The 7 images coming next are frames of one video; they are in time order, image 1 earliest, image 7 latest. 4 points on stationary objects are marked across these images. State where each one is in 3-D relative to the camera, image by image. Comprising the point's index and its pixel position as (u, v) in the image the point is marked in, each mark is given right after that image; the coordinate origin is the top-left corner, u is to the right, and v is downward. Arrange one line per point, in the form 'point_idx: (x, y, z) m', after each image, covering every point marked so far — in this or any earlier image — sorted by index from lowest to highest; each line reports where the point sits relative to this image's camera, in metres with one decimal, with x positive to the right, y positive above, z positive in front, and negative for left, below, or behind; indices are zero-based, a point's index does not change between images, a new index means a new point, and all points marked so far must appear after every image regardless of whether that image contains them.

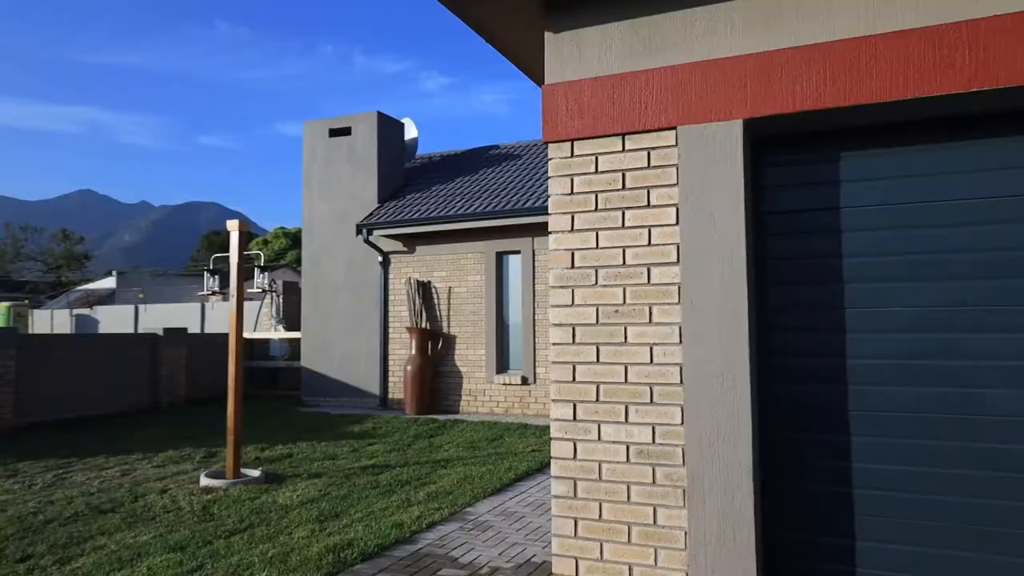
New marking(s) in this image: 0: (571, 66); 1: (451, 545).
0: (+0.3, +1.3, +4.3) m
1: (-0.5, -2.0, +5.8) m
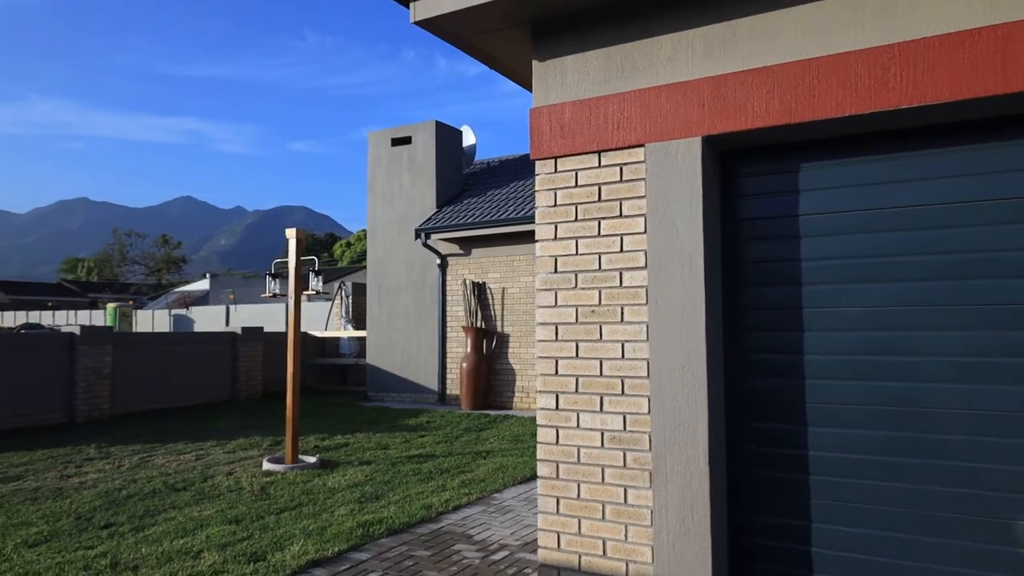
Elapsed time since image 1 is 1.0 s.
0: (+0.3, +1.3, +4.8) m
1: (-0.4, -2.0, +6.4) m
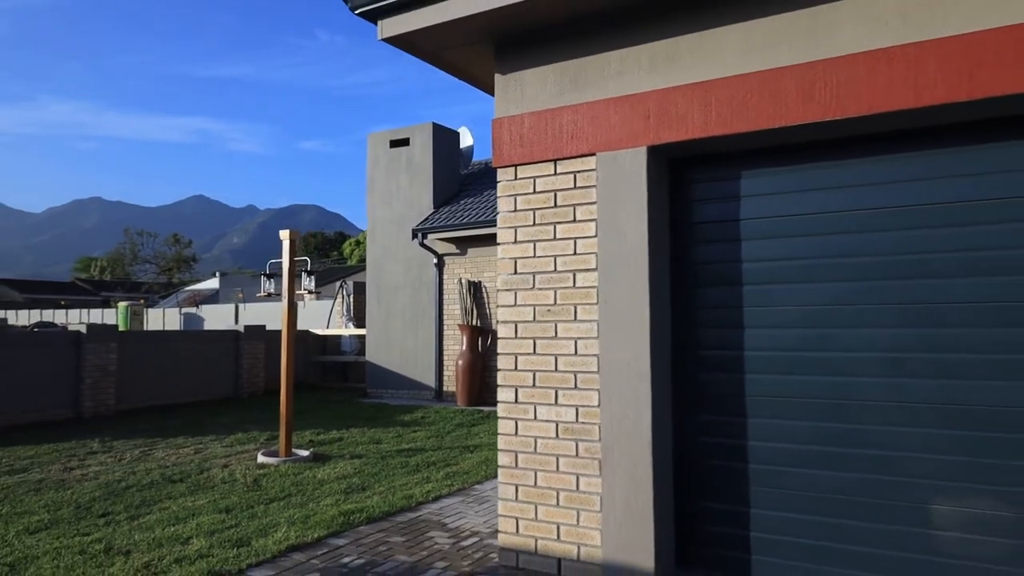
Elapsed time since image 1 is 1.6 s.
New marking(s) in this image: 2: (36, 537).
0: (0.0, +1.3, +5.1) m
1: (-0.6, -2.0, +6.7) m
2: (-4.2, -2.2, +6.5) m
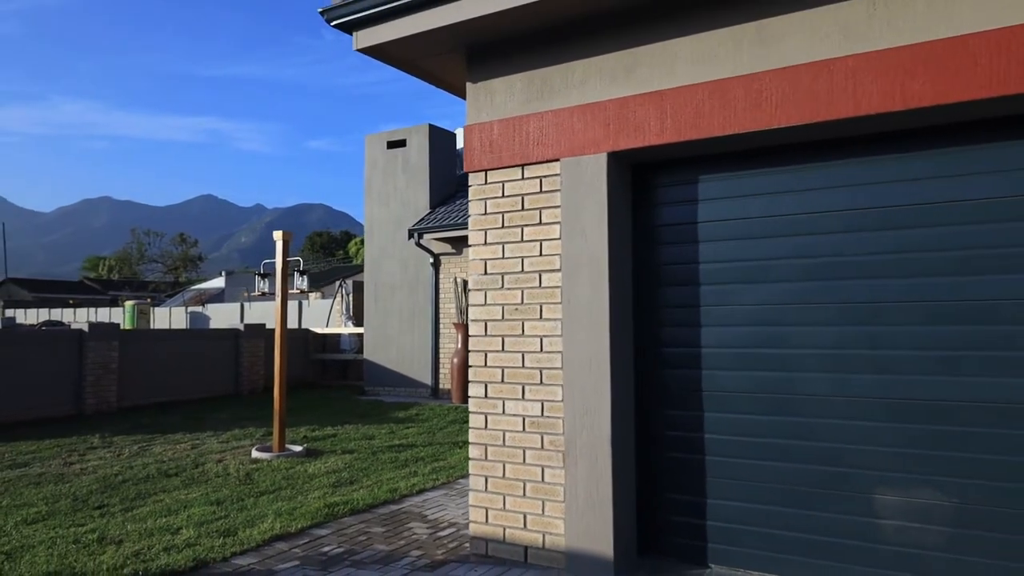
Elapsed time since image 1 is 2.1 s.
0: (-0.2, +1.3, +5.3) m
1: (-0.8, -2.0, +6.9) m
2: (-4.4, -2.2, +6.8) m
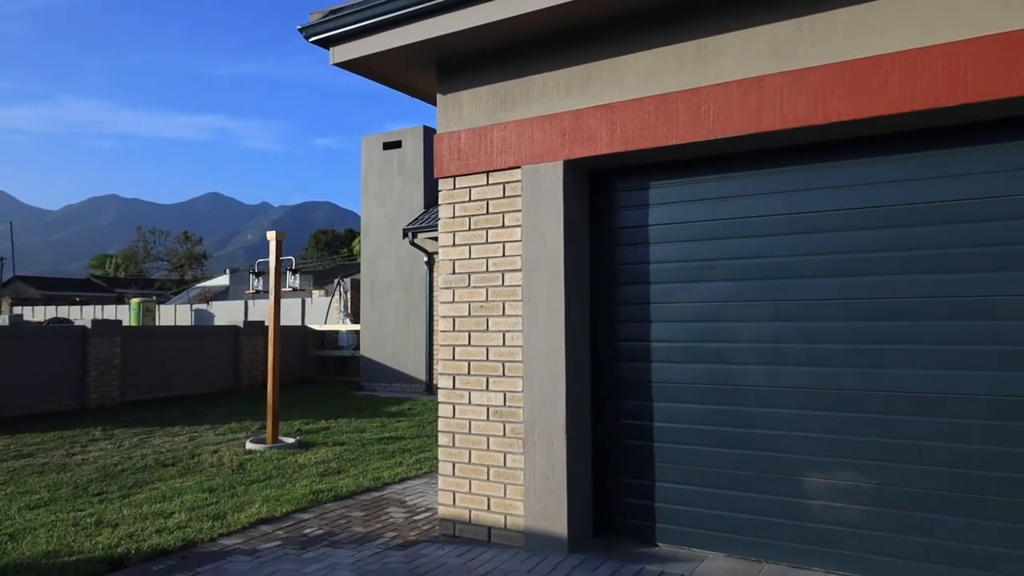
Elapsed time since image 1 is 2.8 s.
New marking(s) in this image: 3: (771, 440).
0: (-0.4, +1.3, +5.7) m
1: (-1.0, -2.0, +7.3) m
2: (-4.6, -2.2, +7.2) m
3: (+1.6, -1.0, +4.7) m
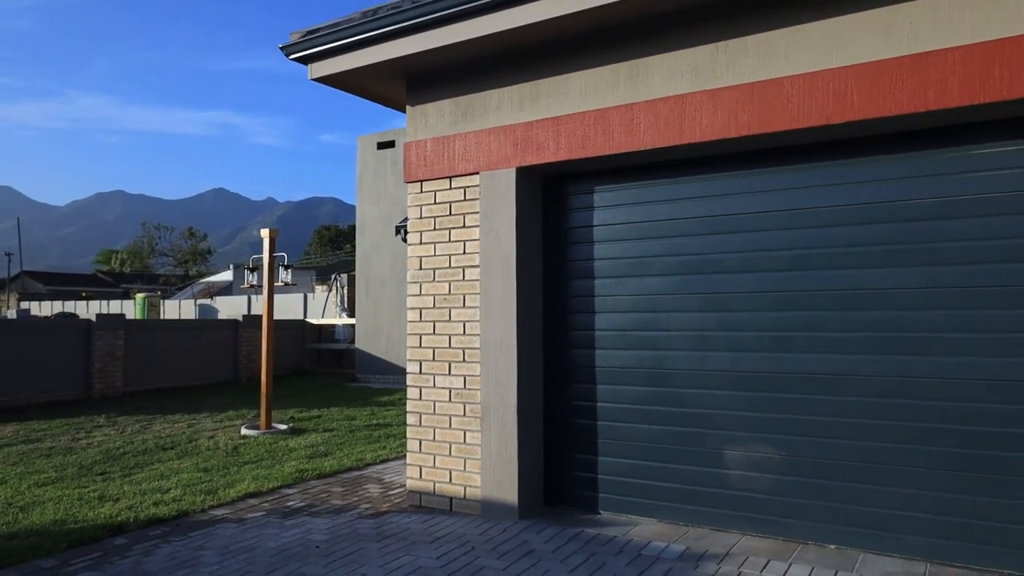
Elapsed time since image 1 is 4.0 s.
0: (-0.8, +1.3, +6.2) m
1: (-1.3, -2.0, +7.9) m
2: (-5.0, -2.1, +7.8) m
3: (+1.3, -0.9, +5.3) m
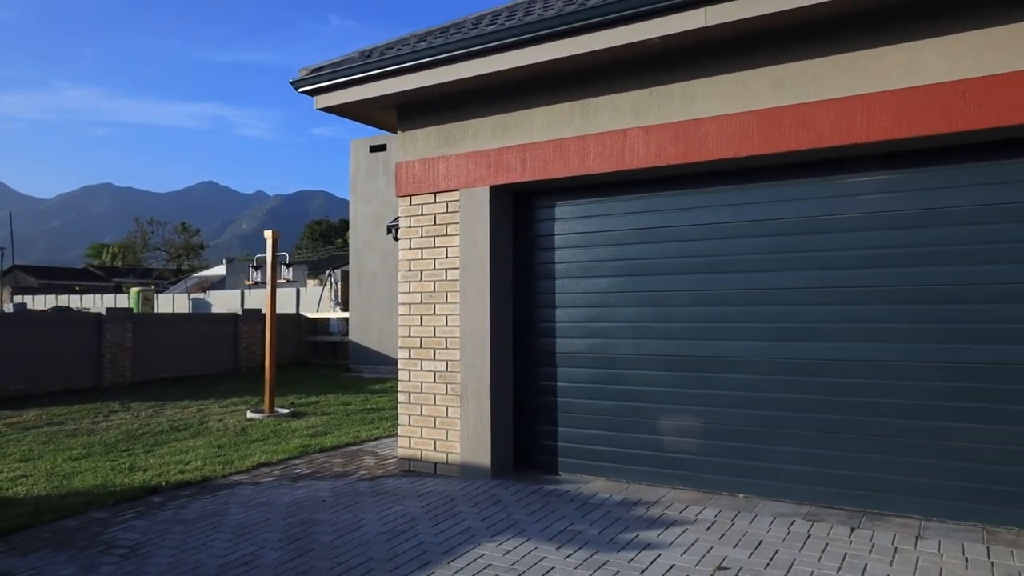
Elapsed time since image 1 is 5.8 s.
0: (-1.0, +1.3, +7.3) m
1: (-1.6, -1.9, +9.0) m
2: (-5.2, -2.1, +8.9) m
3: (+1.1, -0.9, +6.4) m
